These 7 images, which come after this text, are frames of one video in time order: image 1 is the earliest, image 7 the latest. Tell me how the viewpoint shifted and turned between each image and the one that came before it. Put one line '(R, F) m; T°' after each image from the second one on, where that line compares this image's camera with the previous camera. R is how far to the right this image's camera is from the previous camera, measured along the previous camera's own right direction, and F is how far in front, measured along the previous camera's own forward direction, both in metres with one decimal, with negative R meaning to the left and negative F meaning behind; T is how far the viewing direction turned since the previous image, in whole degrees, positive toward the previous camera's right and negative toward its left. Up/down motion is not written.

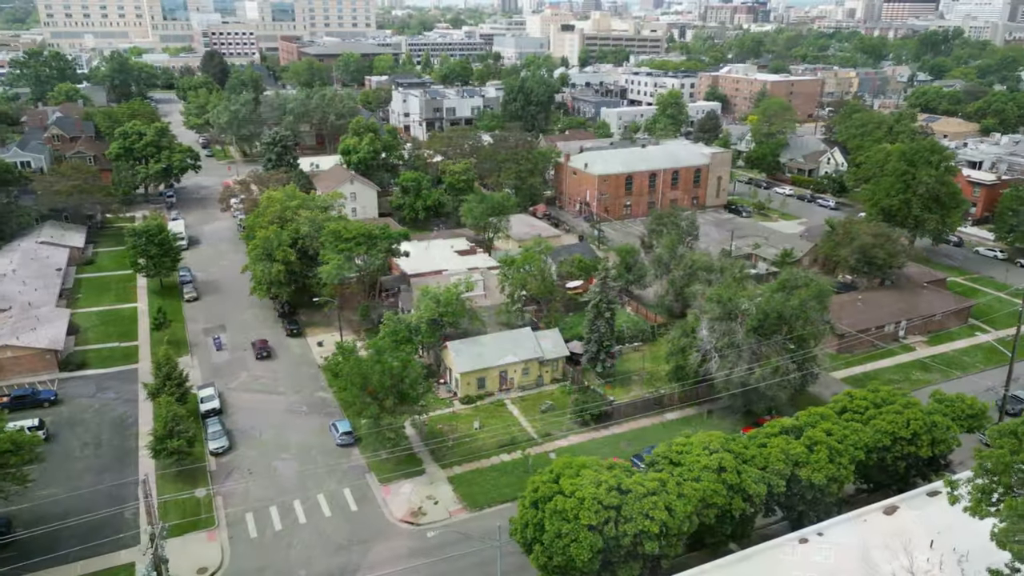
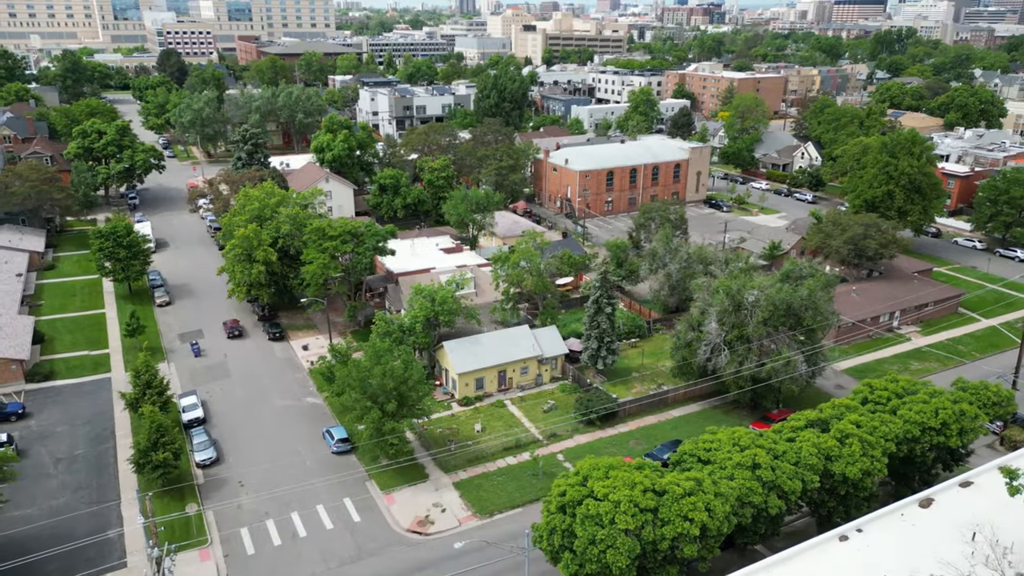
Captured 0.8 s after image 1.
(-1.9, +1.5) m; +3°
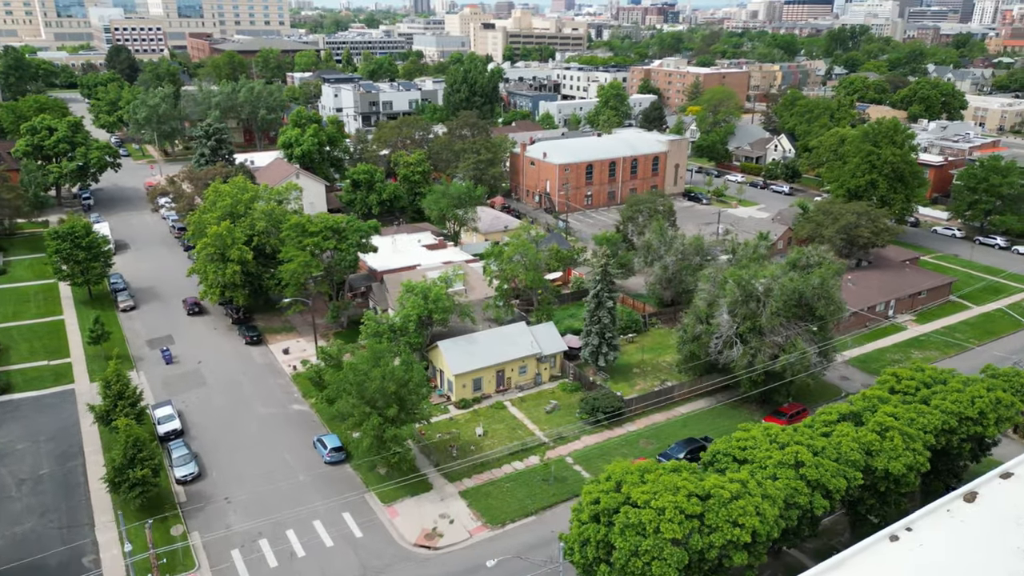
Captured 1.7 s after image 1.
(-1.9, +2.0) m; +3°
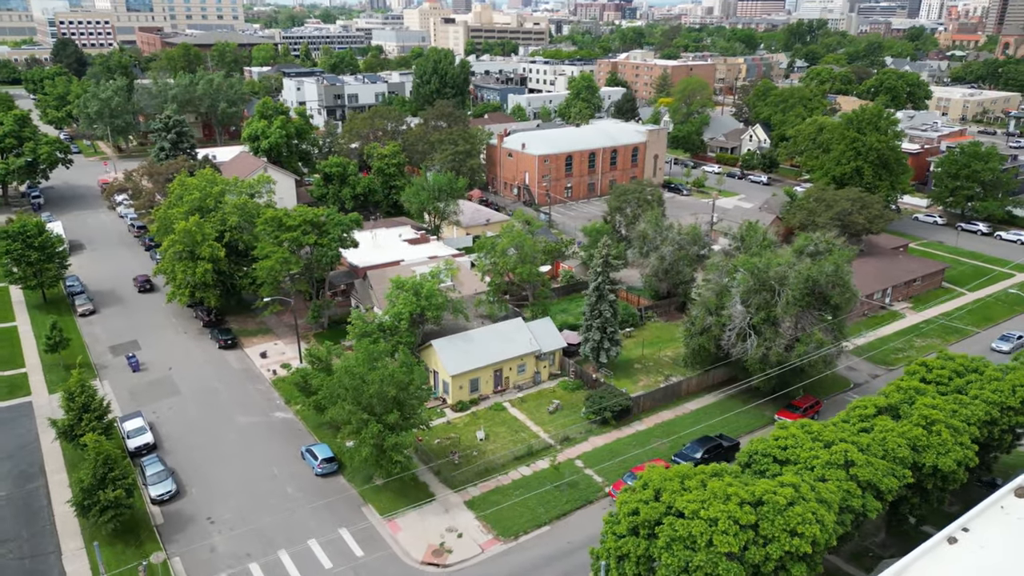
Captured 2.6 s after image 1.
(-1.7, +2.2) m; +3°
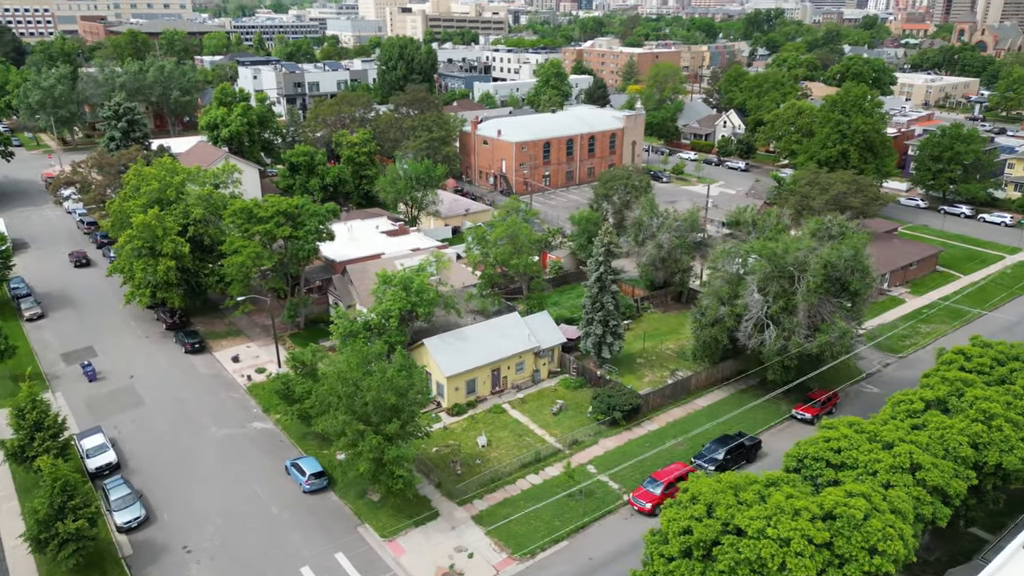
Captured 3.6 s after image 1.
(-1.7, +2.6) m; +3°
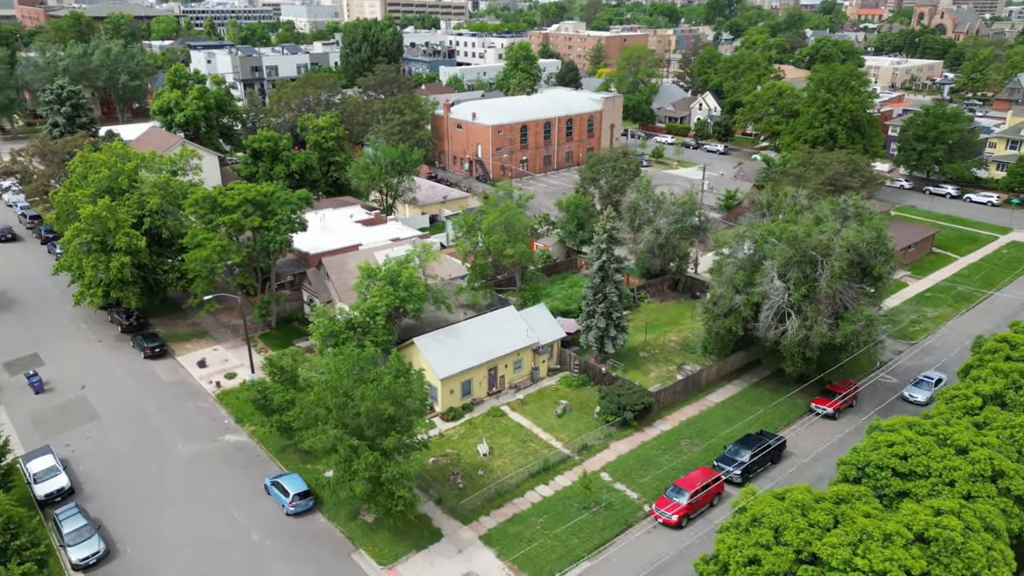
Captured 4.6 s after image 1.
(-1.4, +2.8) m; +3°
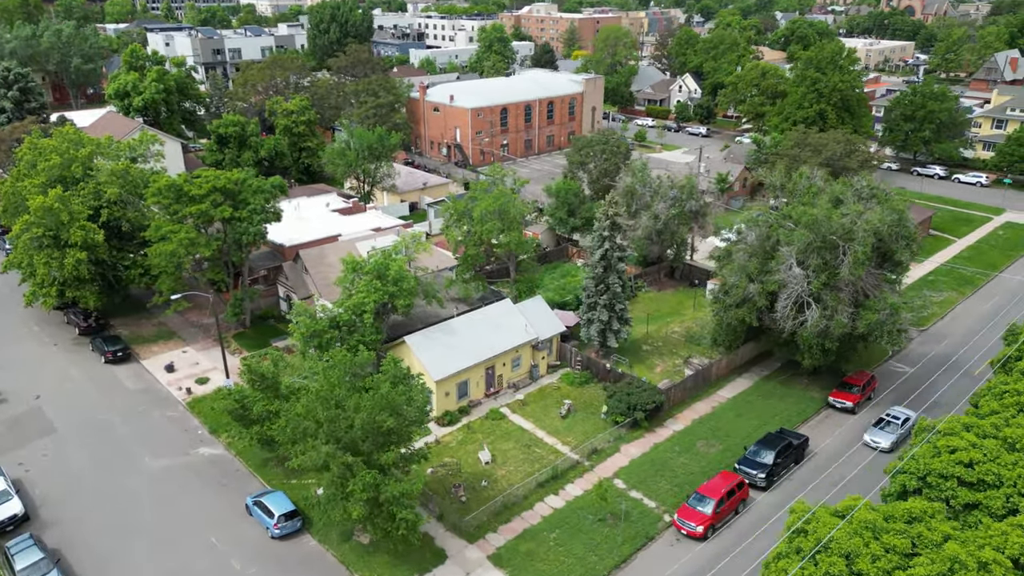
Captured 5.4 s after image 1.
(-1.1, +2.3) m; +2°
